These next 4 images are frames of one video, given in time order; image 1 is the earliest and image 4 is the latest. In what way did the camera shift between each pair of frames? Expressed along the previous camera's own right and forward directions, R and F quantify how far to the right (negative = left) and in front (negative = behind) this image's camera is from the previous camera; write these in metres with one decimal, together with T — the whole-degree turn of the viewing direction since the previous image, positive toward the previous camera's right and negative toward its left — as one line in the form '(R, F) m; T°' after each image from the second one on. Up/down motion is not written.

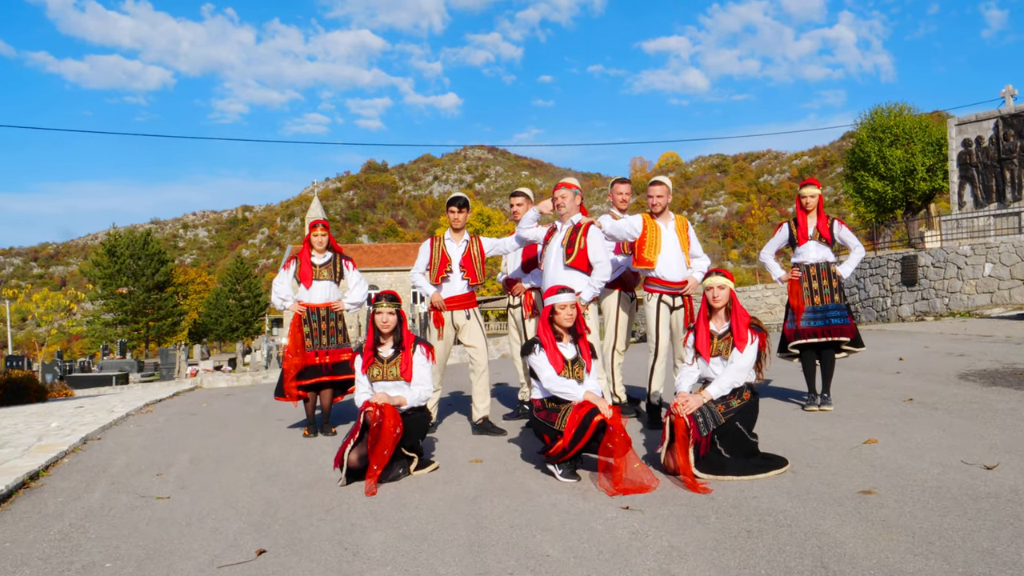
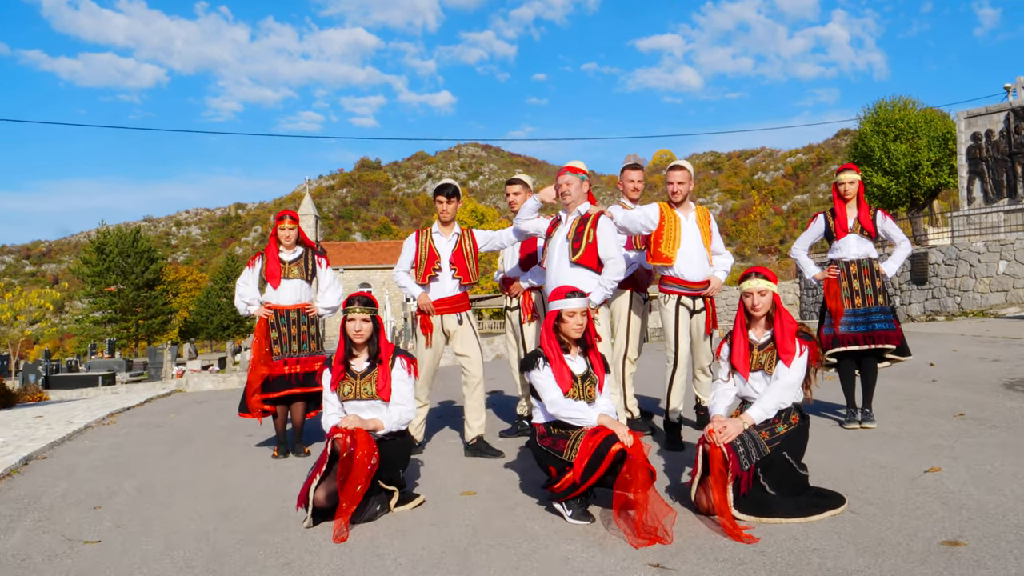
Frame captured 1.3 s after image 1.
(0.0, +1.0) m; 0°
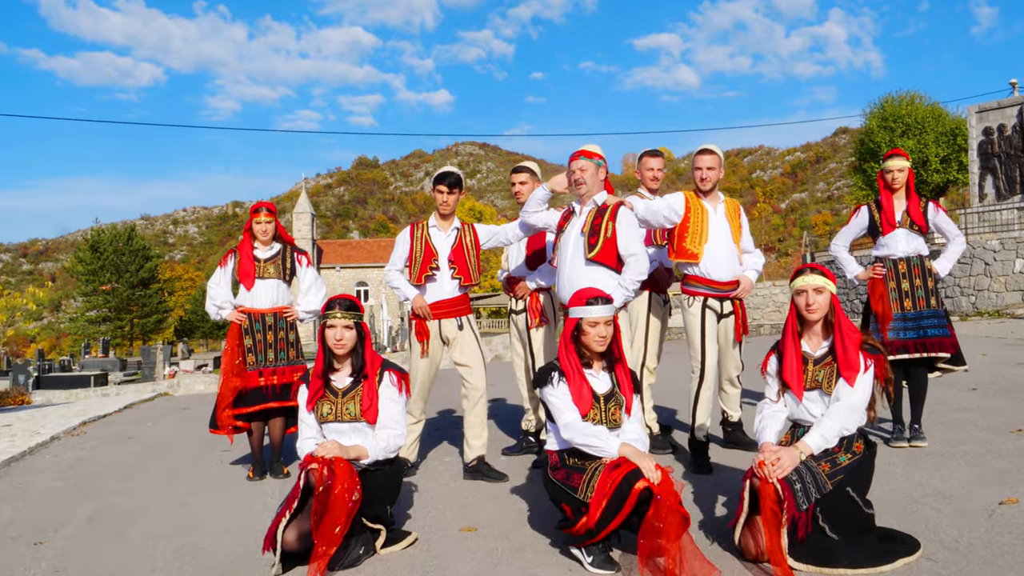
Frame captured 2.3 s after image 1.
(-0.1, +0.8) m; 0°
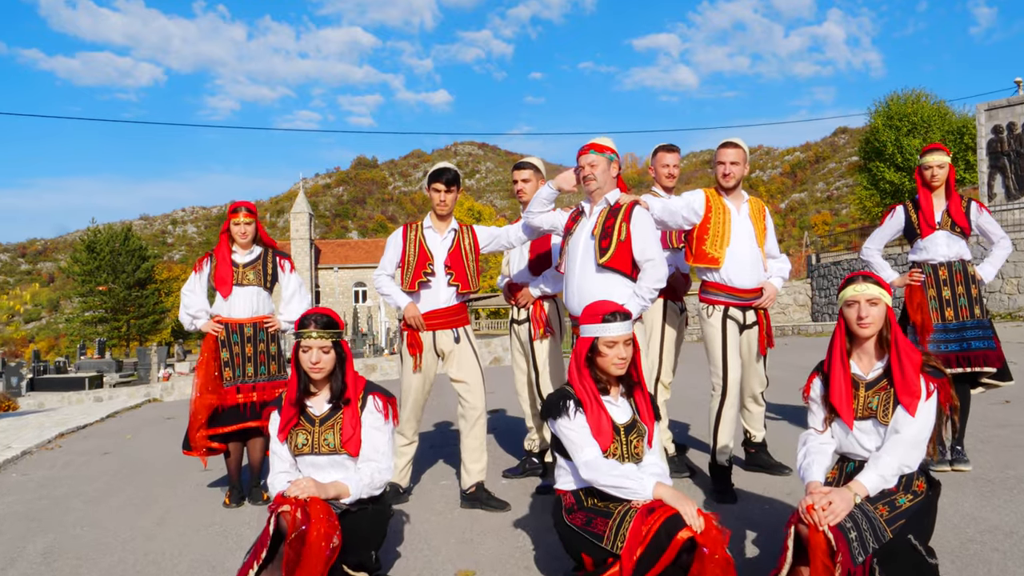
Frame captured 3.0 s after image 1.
(0.0, +0.5) m; 0°
